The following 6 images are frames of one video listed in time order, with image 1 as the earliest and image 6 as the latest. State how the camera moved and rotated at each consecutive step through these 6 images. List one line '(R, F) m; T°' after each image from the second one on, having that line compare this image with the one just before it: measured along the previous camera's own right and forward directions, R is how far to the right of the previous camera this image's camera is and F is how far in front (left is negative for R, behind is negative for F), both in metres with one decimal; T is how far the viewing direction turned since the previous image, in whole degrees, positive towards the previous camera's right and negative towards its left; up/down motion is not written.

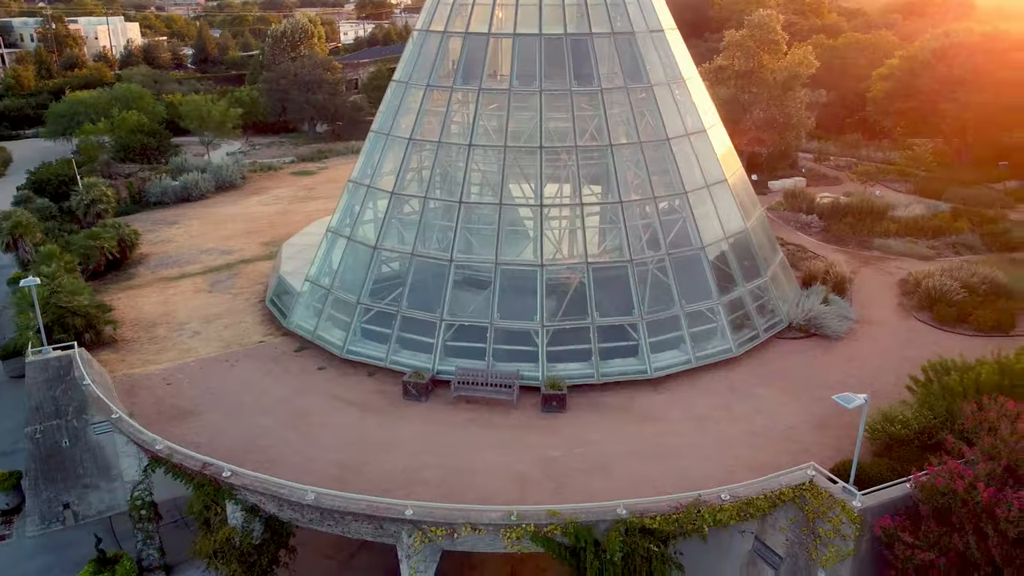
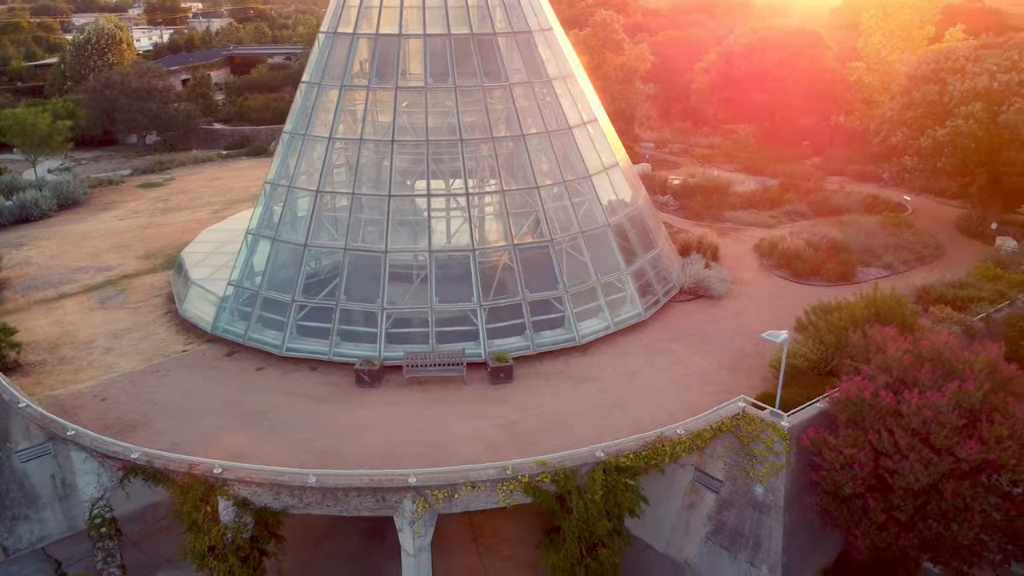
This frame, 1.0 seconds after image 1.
(-3.2, -1.2) m; +13°
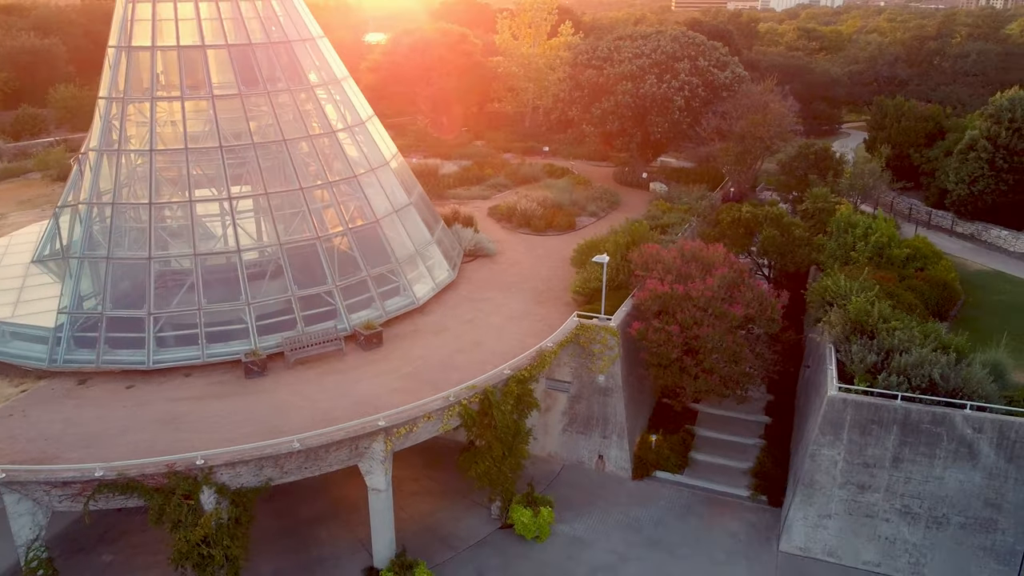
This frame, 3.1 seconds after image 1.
(-7.2, -2.2) m; +26°
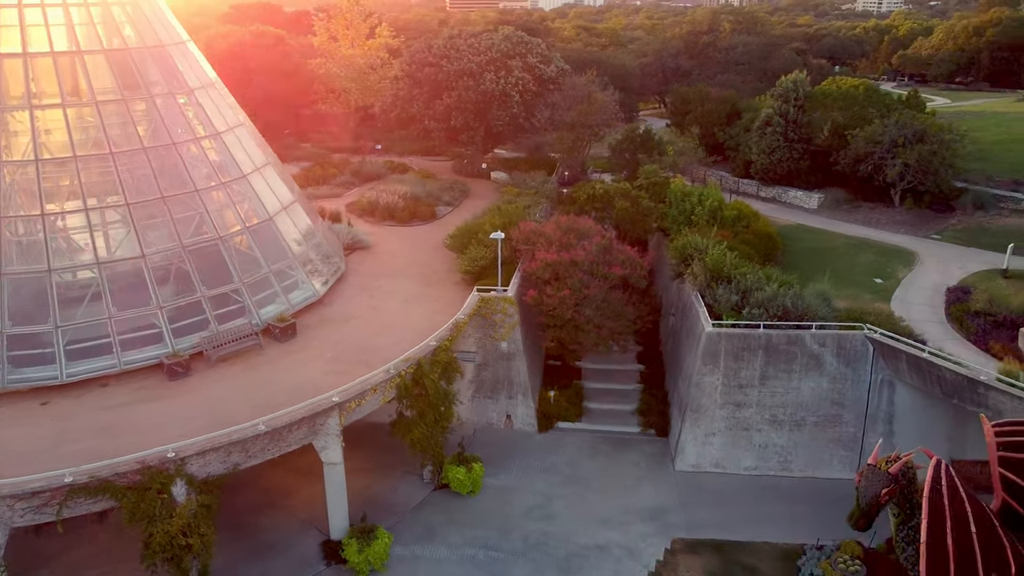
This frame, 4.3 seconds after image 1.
(-3.4, -1.8) m; +14°
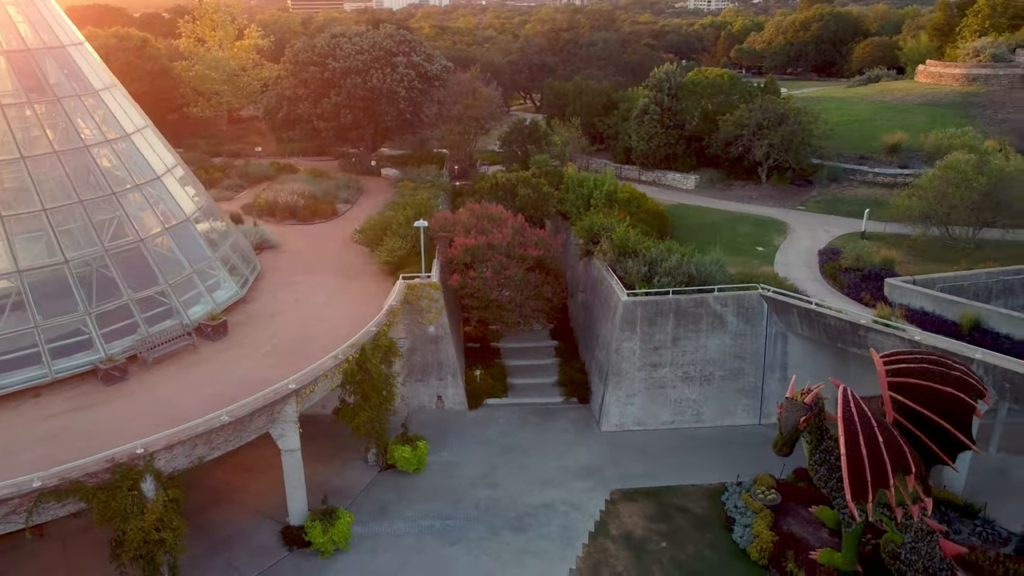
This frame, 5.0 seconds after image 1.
(-2.2, -1.2) m; +10°
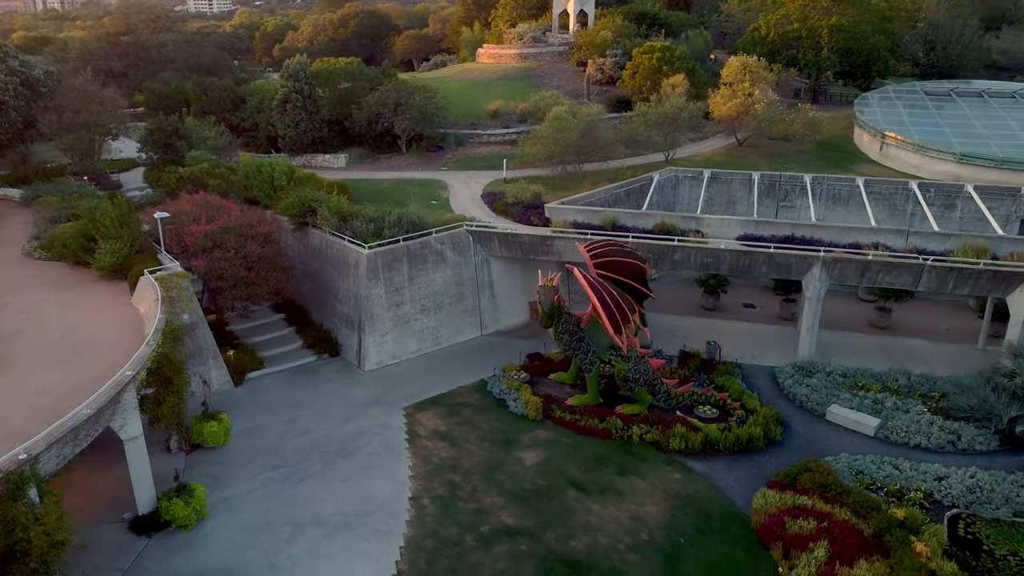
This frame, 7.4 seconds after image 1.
(-7.4, -2.6) m; +30°
